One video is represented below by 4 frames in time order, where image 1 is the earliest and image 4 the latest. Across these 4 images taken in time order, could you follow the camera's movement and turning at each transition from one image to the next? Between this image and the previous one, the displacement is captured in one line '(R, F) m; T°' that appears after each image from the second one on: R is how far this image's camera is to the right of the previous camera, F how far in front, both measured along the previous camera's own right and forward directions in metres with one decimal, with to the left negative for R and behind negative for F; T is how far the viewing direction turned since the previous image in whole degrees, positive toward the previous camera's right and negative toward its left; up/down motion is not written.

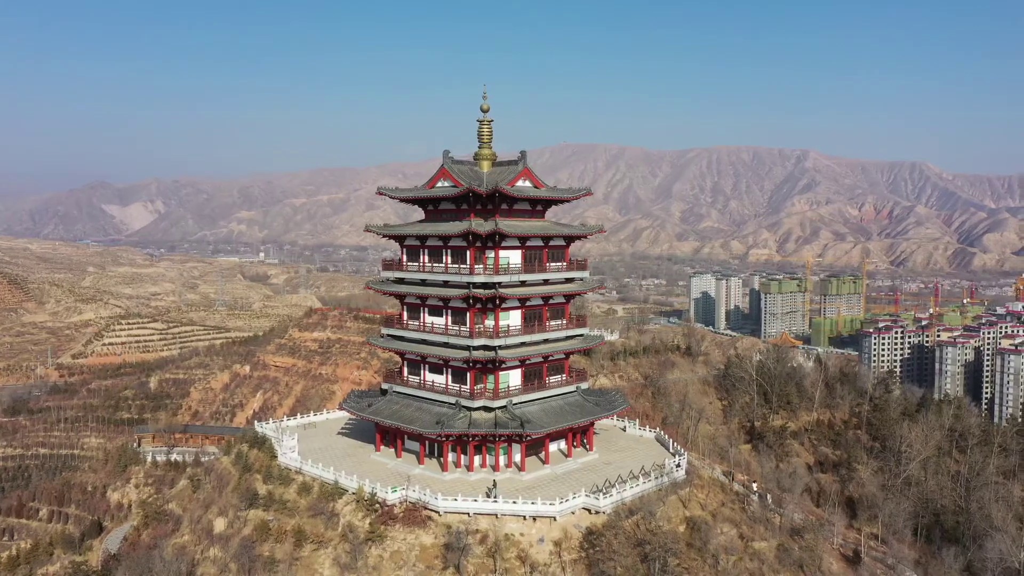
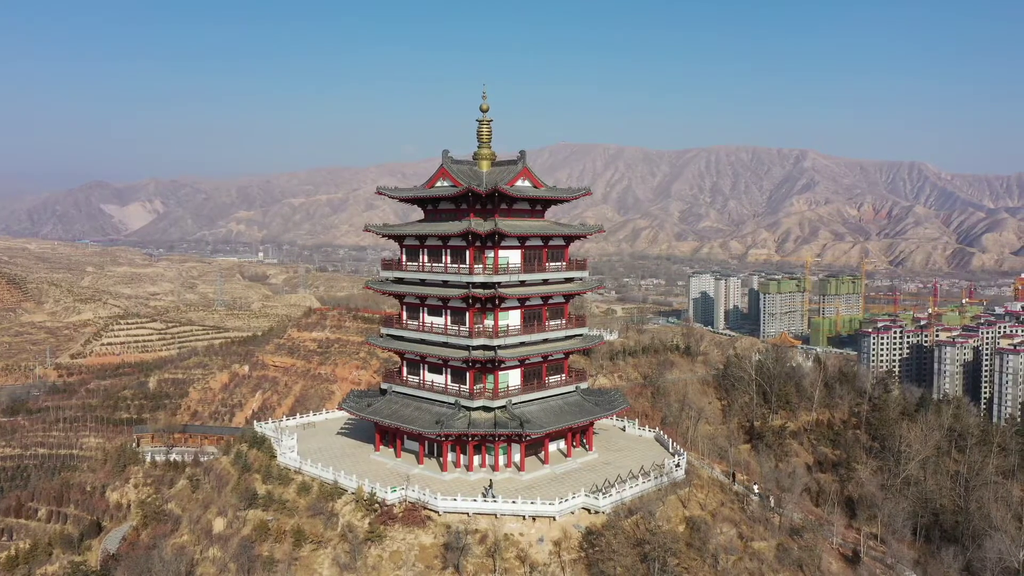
(0.0, 0.0) m; 0°
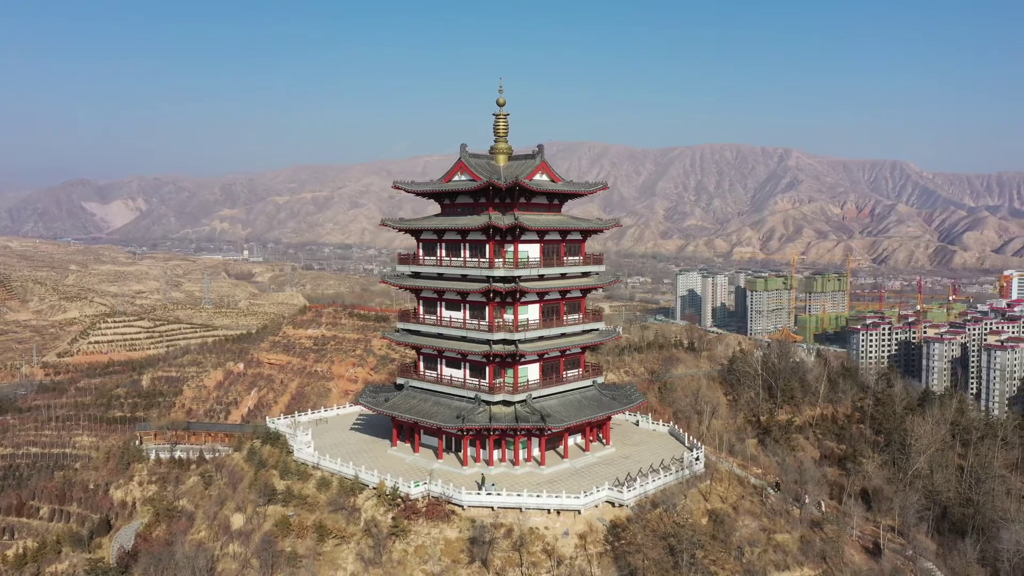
(-1.0, +0.1) m; +1°
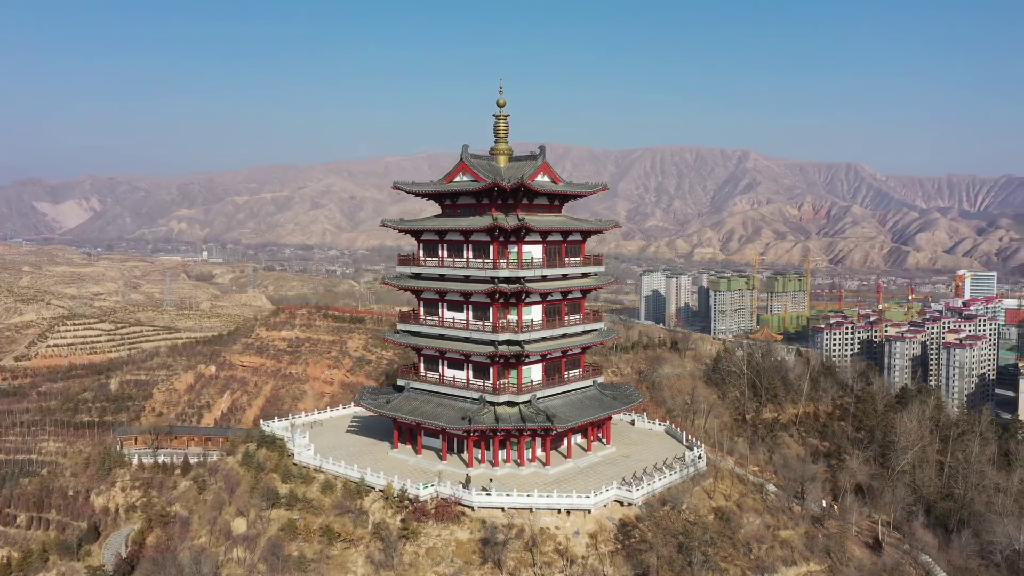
(-1.2, 0.0) m; +3°
